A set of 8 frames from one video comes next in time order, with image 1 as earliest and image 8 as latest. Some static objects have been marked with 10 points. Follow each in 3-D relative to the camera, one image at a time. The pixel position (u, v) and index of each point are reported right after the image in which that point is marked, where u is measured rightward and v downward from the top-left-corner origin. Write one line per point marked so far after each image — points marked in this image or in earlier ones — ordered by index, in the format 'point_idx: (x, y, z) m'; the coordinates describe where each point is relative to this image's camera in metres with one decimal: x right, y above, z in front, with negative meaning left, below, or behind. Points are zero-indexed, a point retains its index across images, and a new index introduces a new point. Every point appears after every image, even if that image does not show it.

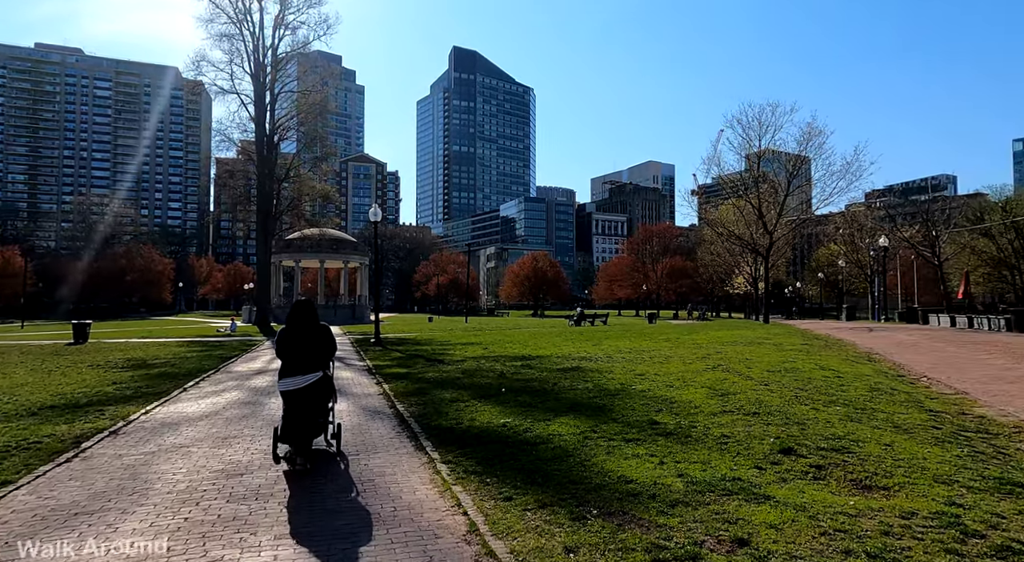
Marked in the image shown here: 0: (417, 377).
0: (-1.8, -1.7, +11.7) m
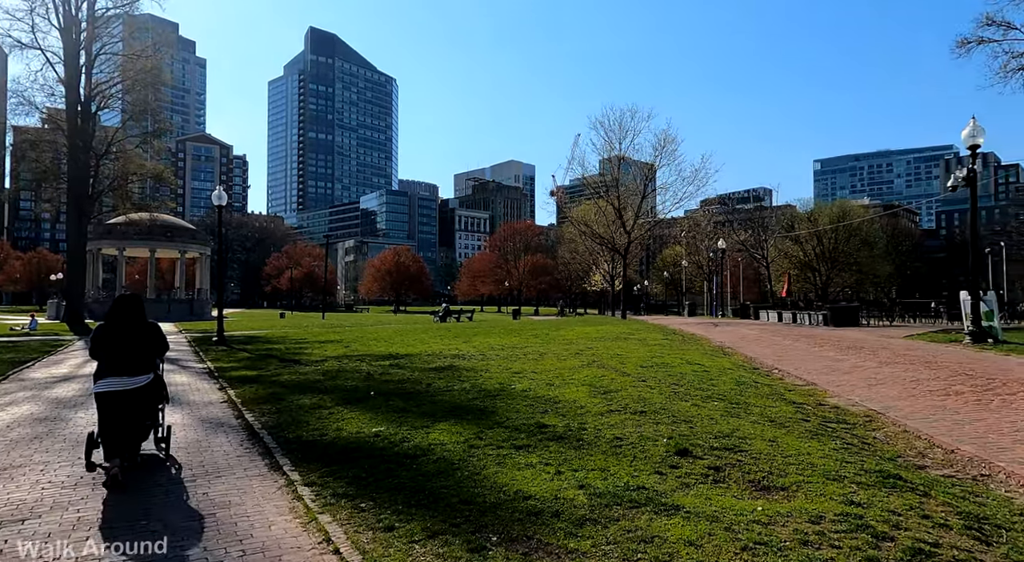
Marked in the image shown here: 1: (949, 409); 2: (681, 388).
0: (-3.9, -1.6, +10.3) m
1: (+5.9, -1.7, +8.8) m
2: (+2.5, -1.6, +9.3) m
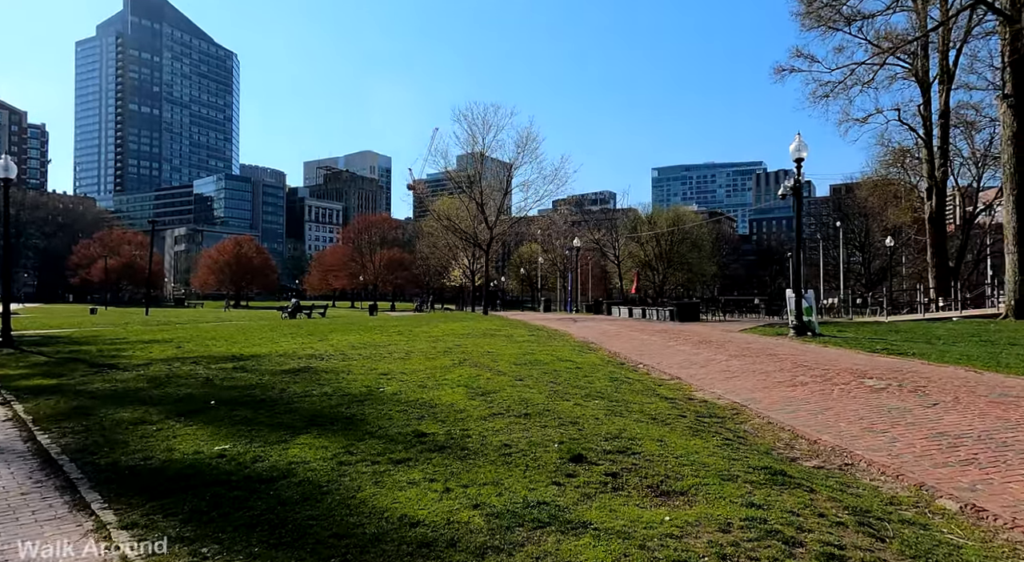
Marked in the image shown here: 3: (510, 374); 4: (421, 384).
0: (-5.7, -1.4, +8.5) m
1: (+4.1, -1.7, +9.2) m
2: (+0.7, -1.5, +9.0) m
3: (0.0, -1.4, +9.9) m
4: (-1.2, -1.4, +8.9) m
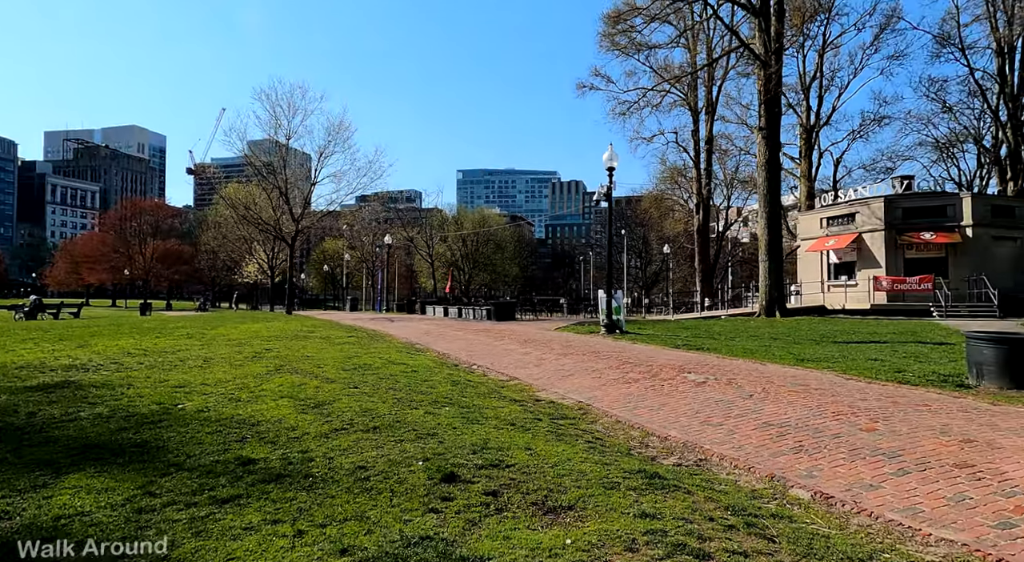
0: (-7.3, -1.3, +5.8) m
1: (+1.8, -1.7, +9.4) m
2: (-1.4, -1.4, +8.2) m
3: (-2.3, -1.4, +8.8) m
4: (-3.2, -1.3, +7.5) m
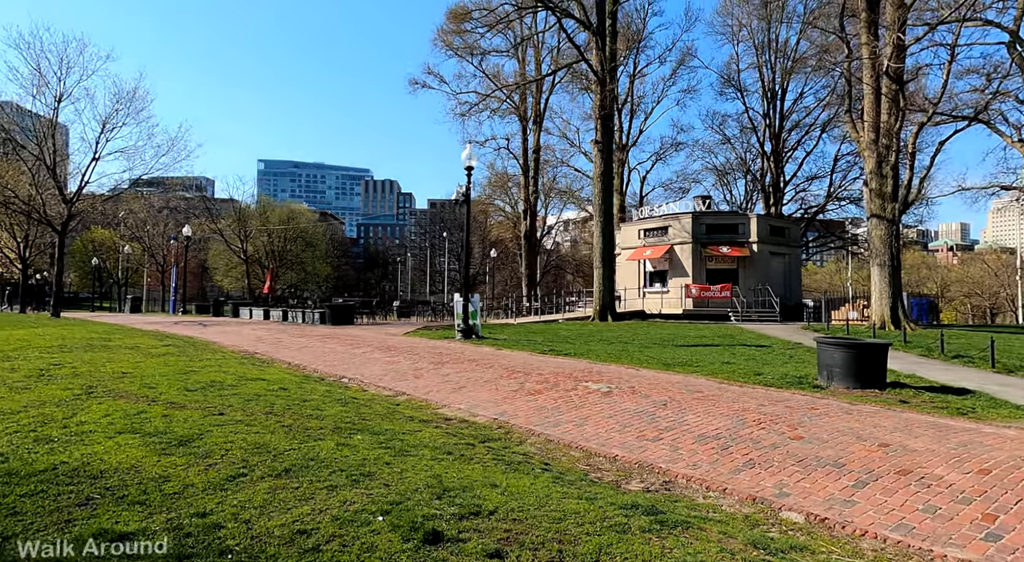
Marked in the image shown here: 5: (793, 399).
0: (-7.2, -1.1, +2.5) m
1: (+0.5, -1.7, +8.6) m
2: (-2.2, -1.4, +6.5) m
3: (-3.2, -1.3, +6.8) m
4: (-3.7, -1.2, +5.3) m
5: (+4.3, -1.8, +10.0) m
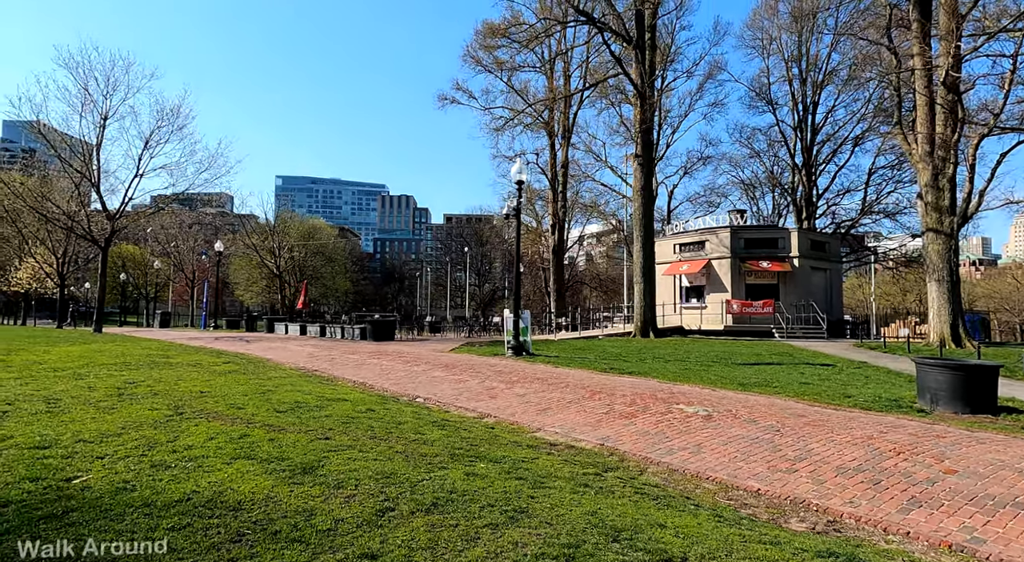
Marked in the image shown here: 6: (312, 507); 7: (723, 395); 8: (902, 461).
0: (-6.2, -1.1, +2.1) m
1: (+1.8, -1.9, +7.9) m
2: (-1.0, -1.5, +5.9) m
3: (-2.0, -1.4, +6.3) m
4: (-2.6, -1.3, +4.8) m
5: (+5.6, -2.0, +9.2) m
6: (-1.2, -1.4, +4.0) m
7: (+3.7, -2.0, +11.4) m
8: (+4.1, -1.9, +6.9) m
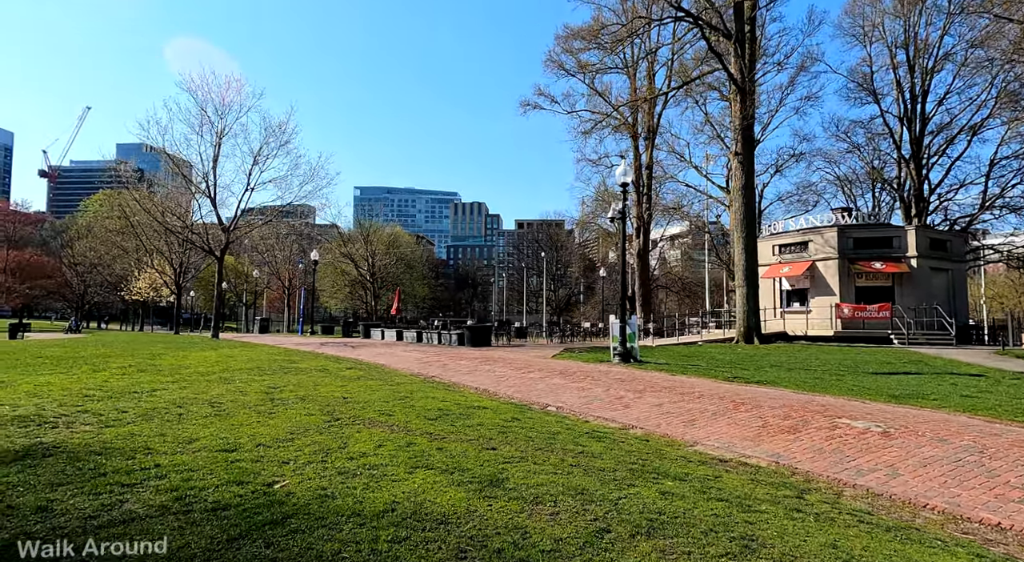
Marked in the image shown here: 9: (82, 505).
0: (-5.0, -1.2, +2.3) m
1: (+3.5, -1.9, +7.1) m
2: (+0.5, -1.5, +5.4) m
3: (-0.5, -1.5, +5.9) m
4: (-1.2, -1.3, +4.5) m
5: (+7.4, -2.0, +7.9) m
6: (+0.1, -1.4, +3.6) m
7: (+5.8, -2.0, +10.3) m
8: (+5.7, -1.9, +5.8) m
9: (-2.4, -1.3, +3.4) m
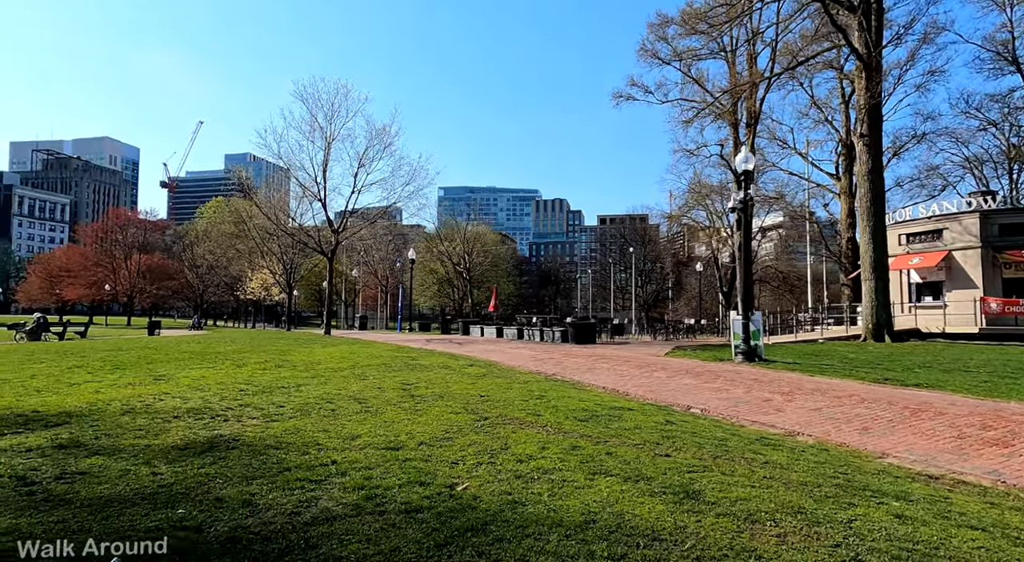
0: (-4.1, -1.1, +2.3) m
1: (+5.1, -1.7, +5.8) m
2: (+1.9, -1.4, +4.6) m
3: (+0.9, -1.4, +5.2) m
4: (+0.1, -1.2, +3.9) m
5: (+9.1, -1.8, +6.1) m
6: (+1.2, -1.3, +2.8) m
7: (+7.8, -1.8, +8.7) m
8: (+7.0, -1.7, +4.2) m
9: (-1.3, -1.2, +3.0) m
